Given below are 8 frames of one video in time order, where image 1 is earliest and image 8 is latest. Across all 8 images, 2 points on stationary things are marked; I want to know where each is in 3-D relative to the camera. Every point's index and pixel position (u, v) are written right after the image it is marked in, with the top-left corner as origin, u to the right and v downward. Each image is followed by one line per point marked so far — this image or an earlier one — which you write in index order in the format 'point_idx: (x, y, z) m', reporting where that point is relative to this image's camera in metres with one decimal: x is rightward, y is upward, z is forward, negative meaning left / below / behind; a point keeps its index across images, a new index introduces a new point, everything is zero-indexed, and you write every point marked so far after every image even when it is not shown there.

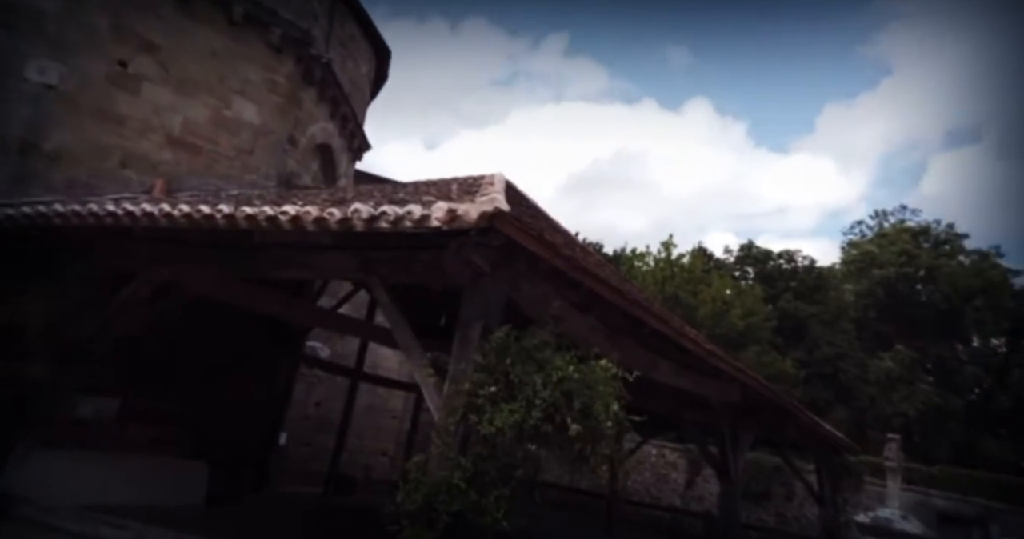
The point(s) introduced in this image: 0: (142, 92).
0: (-3.7, +1.8, +7.2) m
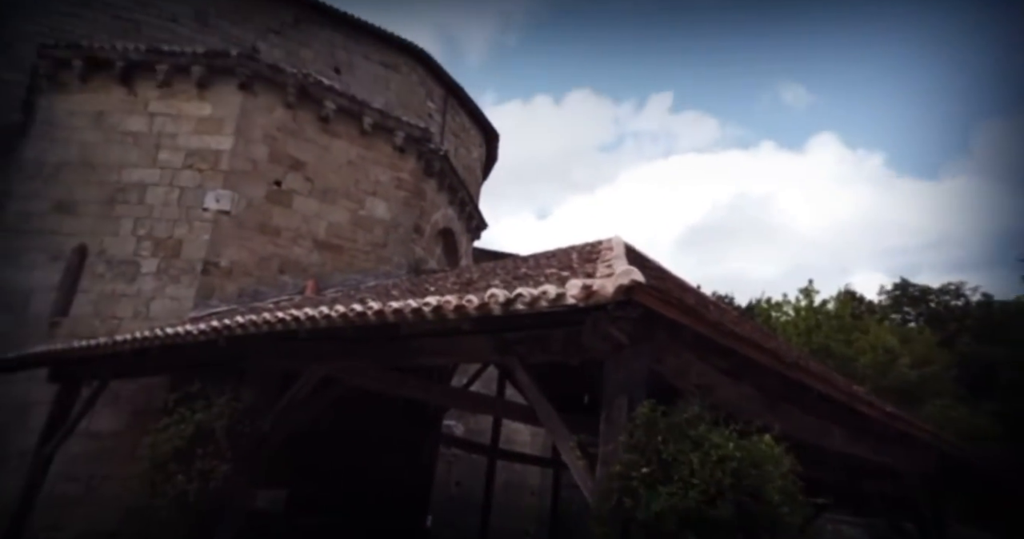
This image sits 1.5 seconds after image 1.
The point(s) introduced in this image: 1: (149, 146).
0: (-2.4, +0.7, +7.9) m
1: (-4.2, +1.4, +8.5) m
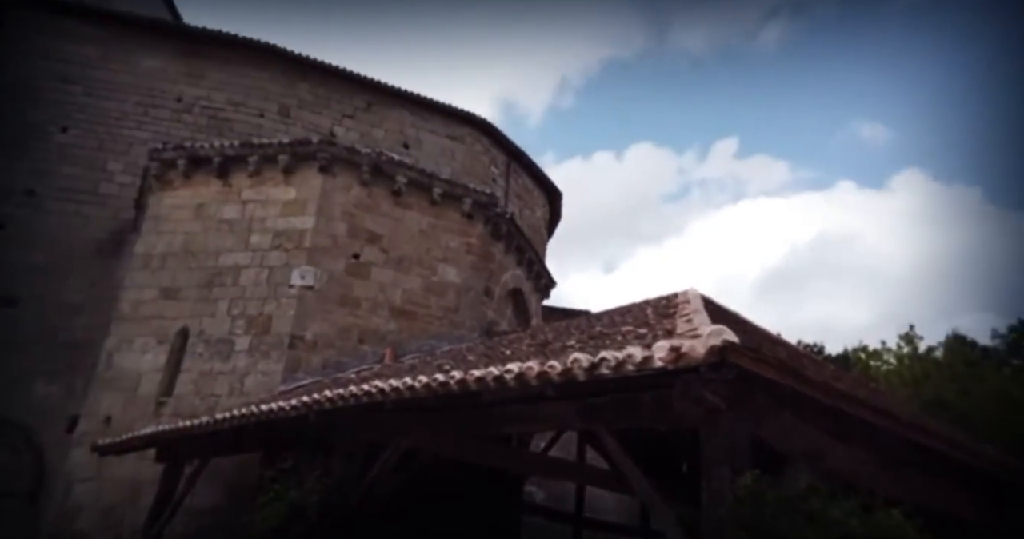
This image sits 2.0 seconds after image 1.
0: (-1.6, -0.1, +8.1) m
1: (-3.4, +0.5, +8.9) m
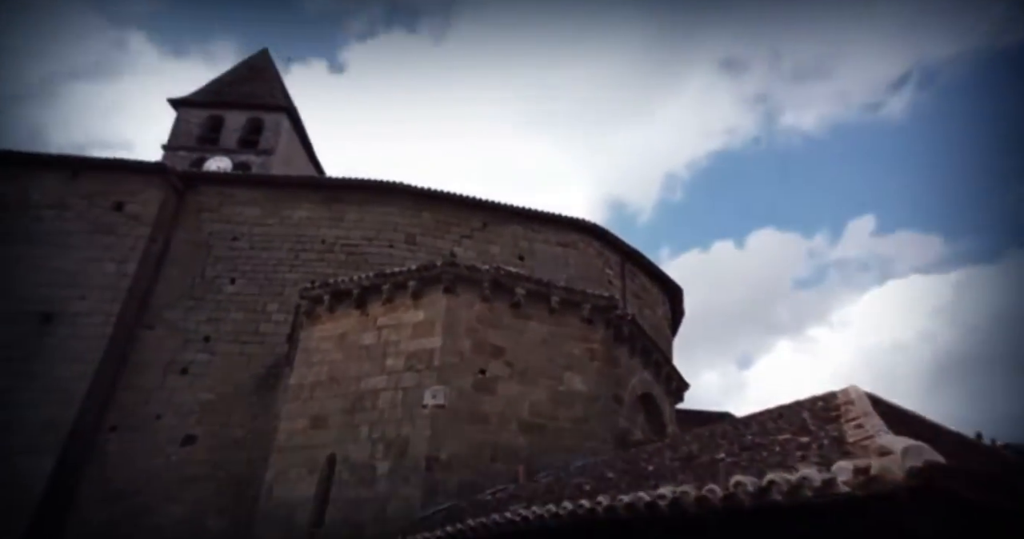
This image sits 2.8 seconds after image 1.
0: (-0.2, -1.4, +8.1) m
1: (-1.8, -1.1, +9.2) m
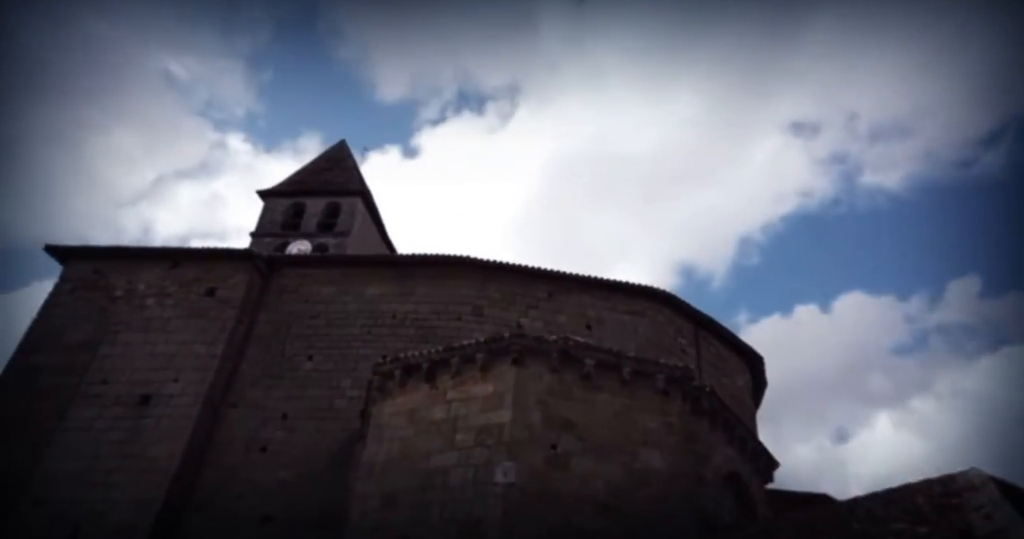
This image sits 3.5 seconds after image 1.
0: (+0.7, -2.2, +7.8) m
1: (-0.8, -2.1, +9.1) m
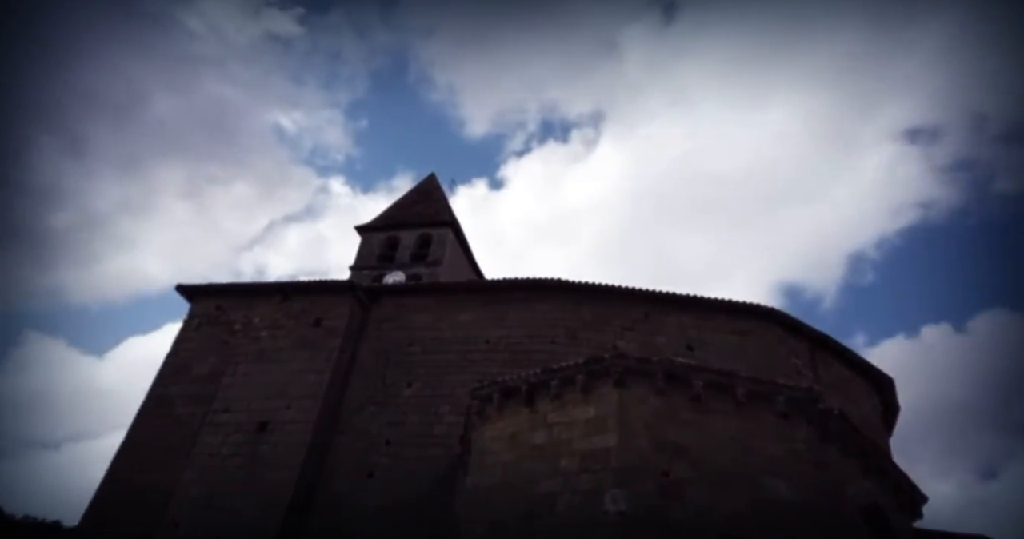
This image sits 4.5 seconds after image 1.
0: (+1.8, -2.3, +7.3) m
1: (+0.5, -2.4, +8.8) m
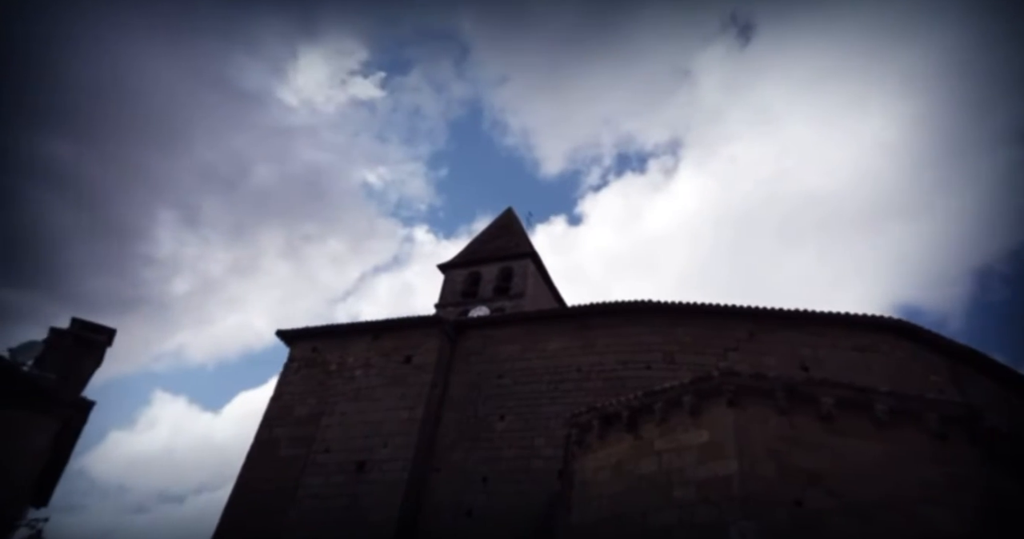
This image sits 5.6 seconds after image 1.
0: (+2.9, -2.3, +6.4) m
1: (+1.8, -2.5, +8.0) m
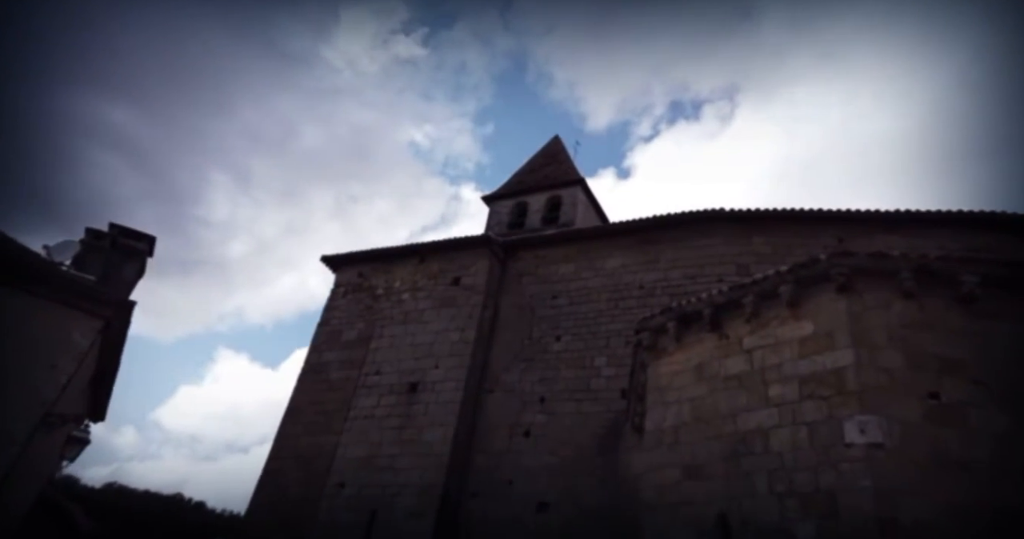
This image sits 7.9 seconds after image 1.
0: (+3.6, -1.0, +5.2) m
1: (+2.6, -1.1, +6.9) m
